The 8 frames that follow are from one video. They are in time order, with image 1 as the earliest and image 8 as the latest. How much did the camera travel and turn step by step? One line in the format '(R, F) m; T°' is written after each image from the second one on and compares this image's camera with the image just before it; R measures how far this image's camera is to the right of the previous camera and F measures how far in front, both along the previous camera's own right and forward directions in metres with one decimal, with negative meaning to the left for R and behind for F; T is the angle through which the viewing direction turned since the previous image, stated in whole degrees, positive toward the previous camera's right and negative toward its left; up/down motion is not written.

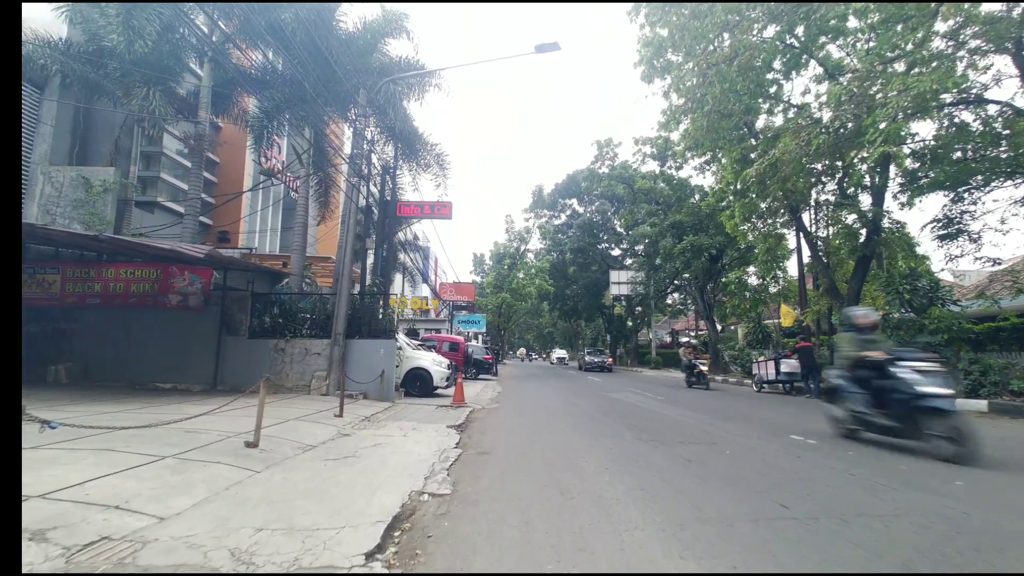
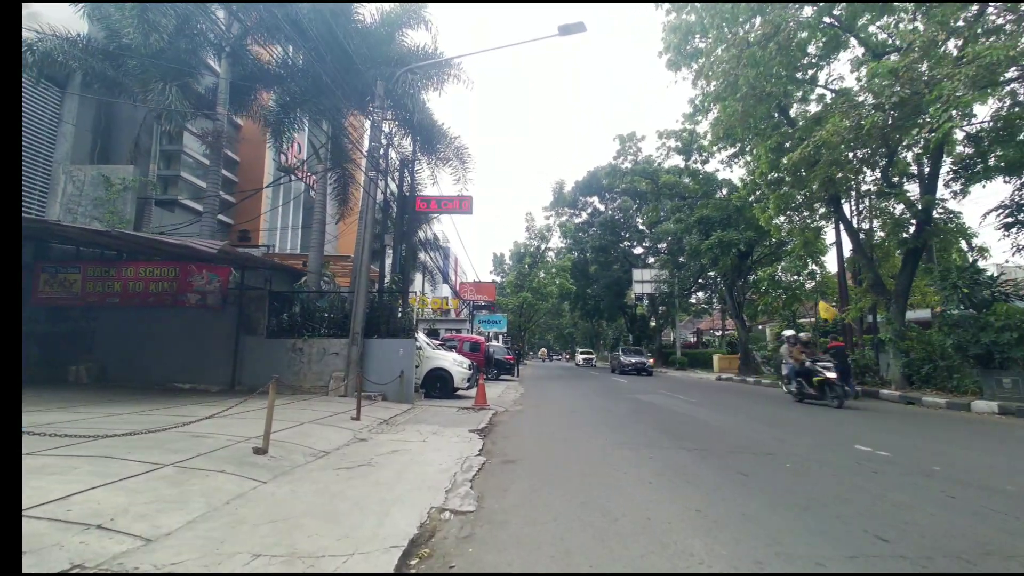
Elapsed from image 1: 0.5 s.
(-0.1, +0.6) m; -2°
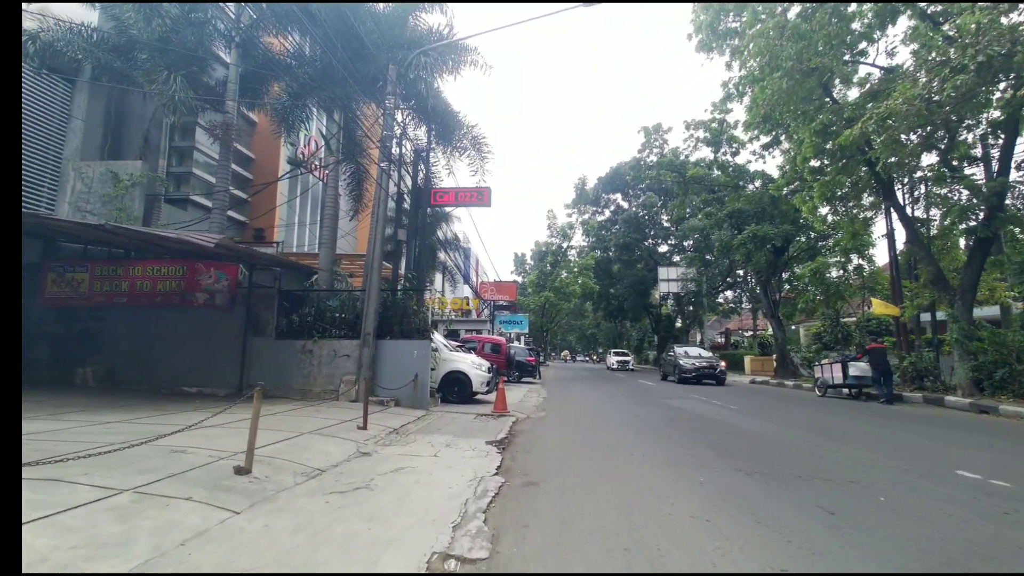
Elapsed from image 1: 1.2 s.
(0.0, +1.0) m; -3°
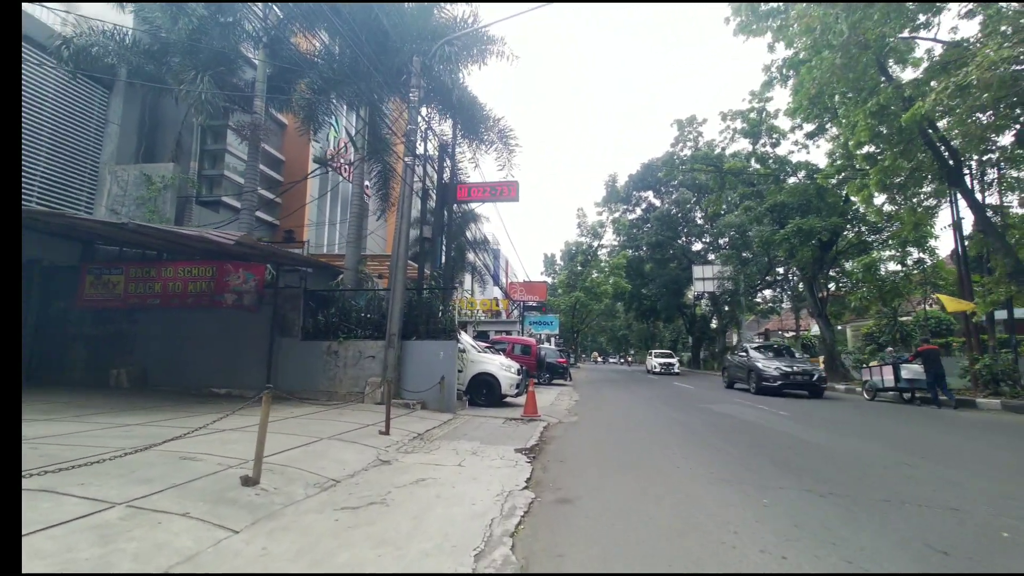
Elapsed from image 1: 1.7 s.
(0.0, +0.6) m; -4°
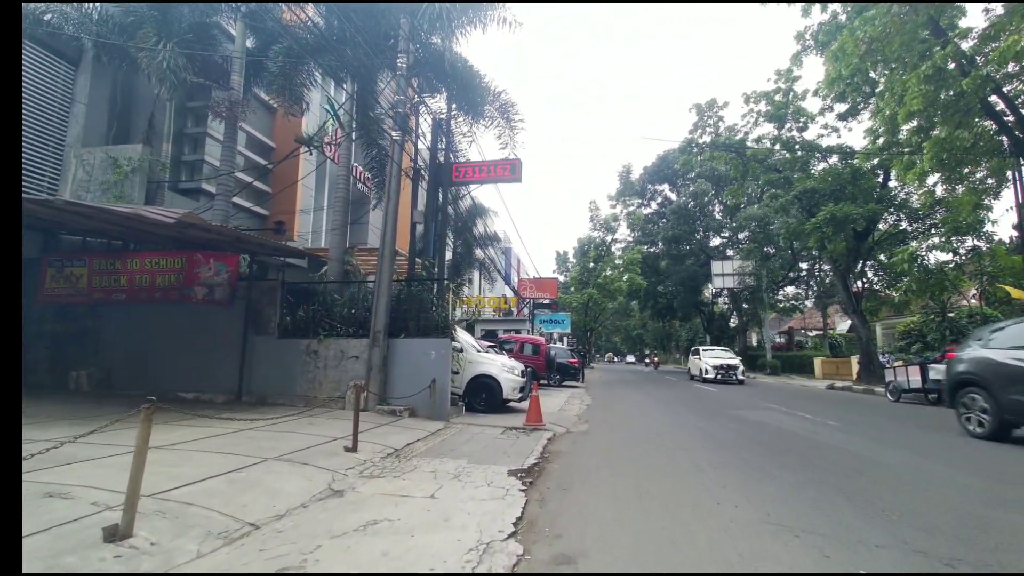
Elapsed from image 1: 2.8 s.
(+0.3, +1.5) m; -2°
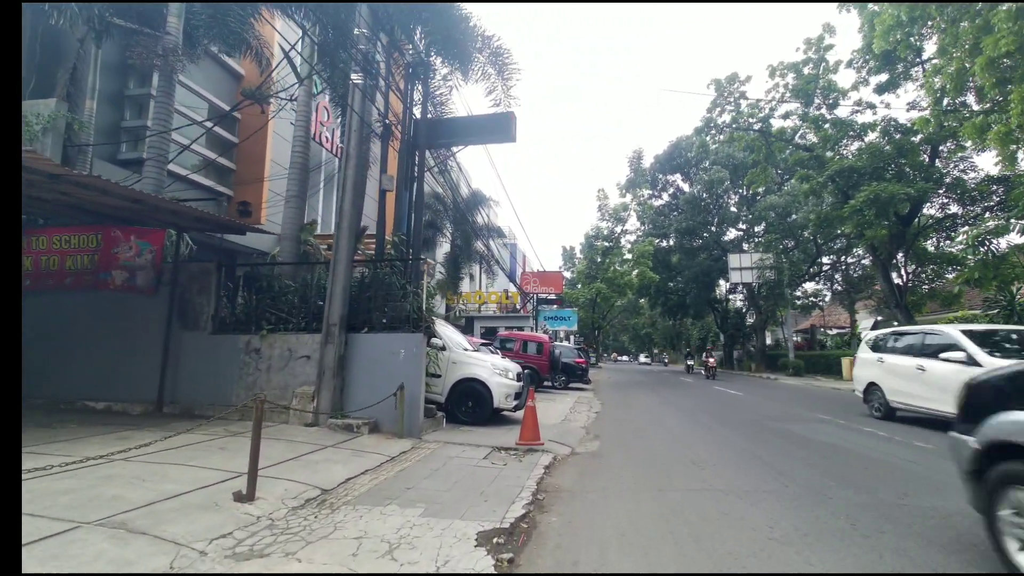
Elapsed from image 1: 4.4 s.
(+0.3, +2.4) m; -1°
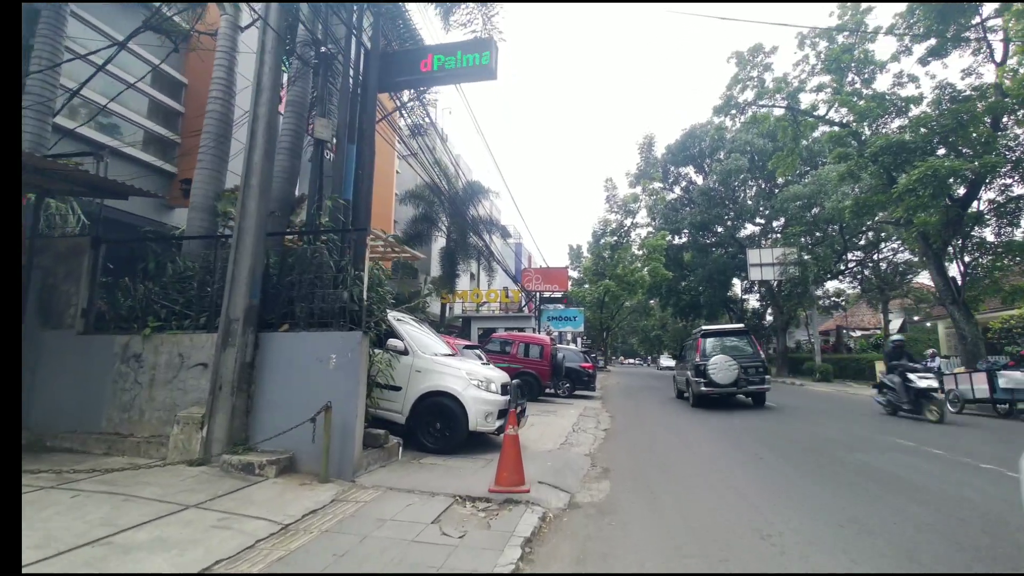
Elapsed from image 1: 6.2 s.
(+0.5, +2.6) m; -1°
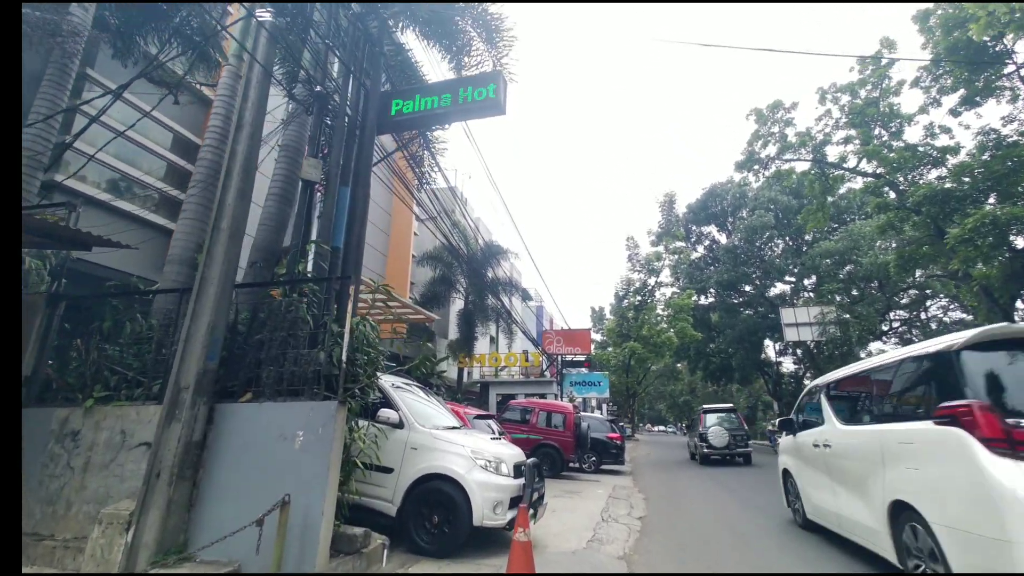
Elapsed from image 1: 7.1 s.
(+0.1, +1.2) m; -3°
